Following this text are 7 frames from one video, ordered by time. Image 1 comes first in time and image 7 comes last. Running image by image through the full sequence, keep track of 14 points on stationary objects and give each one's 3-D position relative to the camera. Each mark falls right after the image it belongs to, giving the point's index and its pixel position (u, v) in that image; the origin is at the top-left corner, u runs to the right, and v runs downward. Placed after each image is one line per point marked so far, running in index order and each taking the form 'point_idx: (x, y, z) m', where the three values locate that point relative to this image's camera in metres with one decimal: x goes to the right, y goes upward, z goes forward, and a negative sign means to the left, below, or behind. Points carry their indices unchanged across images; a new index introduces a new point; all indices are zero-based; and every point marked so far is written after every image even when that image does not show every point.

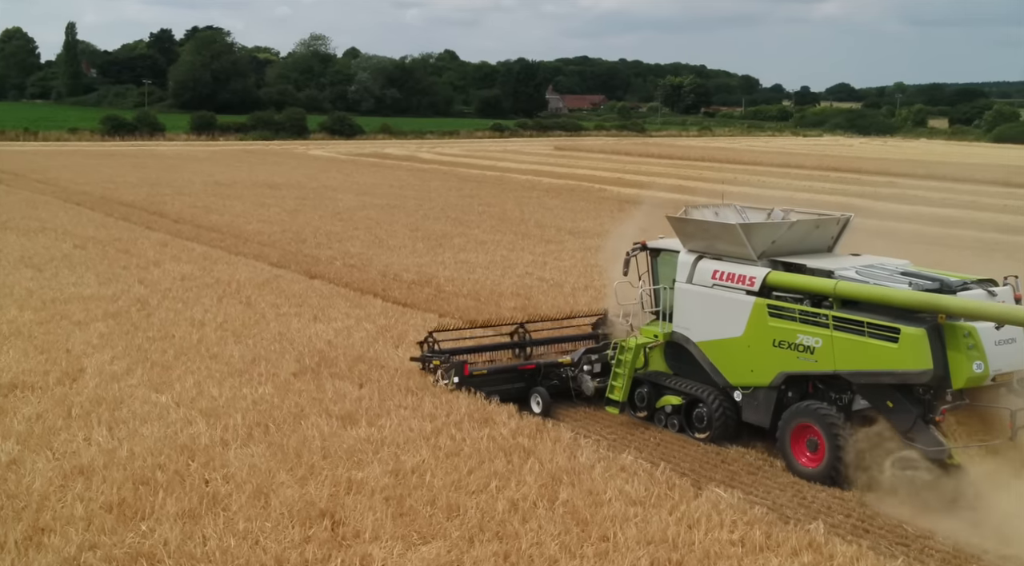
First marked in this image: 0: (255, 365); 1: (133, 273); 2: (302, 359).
0: (-2.3, -0.8, +8.5) m
1: (-6.0, +0.1, +14.7) m
2: (-1.9, -0.7, +8.8) m
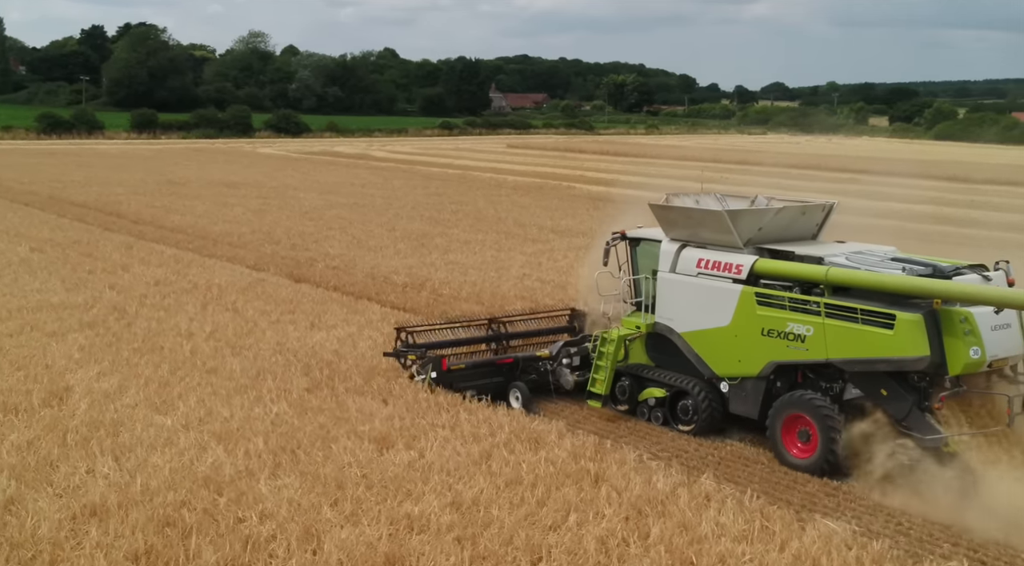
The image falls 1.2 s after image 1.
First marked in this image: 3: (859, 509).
0: (-2.1, -0.8, +7.8) m
1: (-6.0, +0.1, +13.8) m
2: (-1.7, -0.8, +8.1) m
3: (+2.1, -1.4, +5.6) m
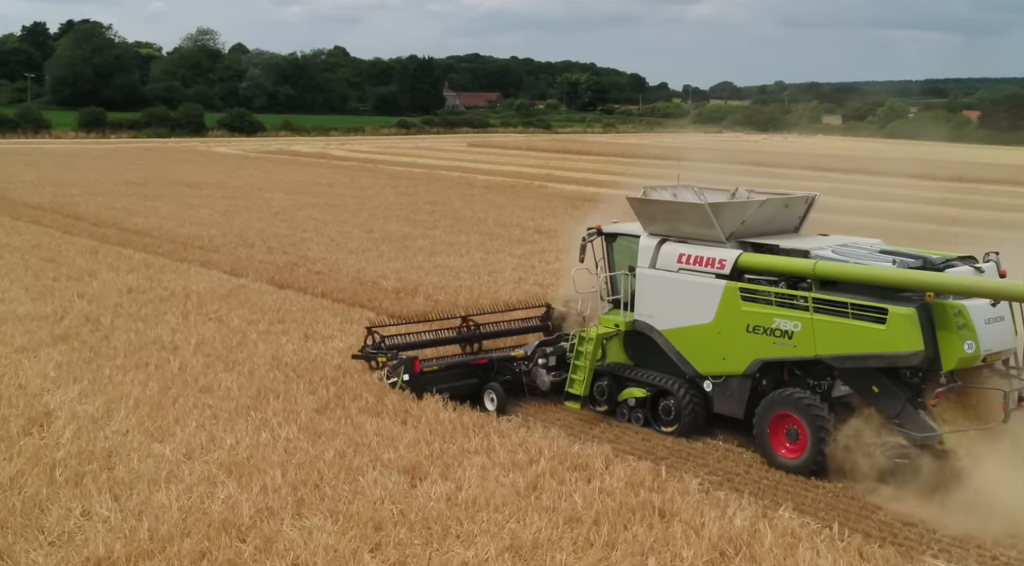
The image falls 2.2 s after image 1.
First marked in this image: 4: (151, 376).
0: (-1.9, -0.9, +7.1) m
1: (-6.1, 0.0, +12.9) m
2: (-1.5, -0.9, +7.4) m
3: (+2.4, -1.4, +5.2) m
4: (-3.1, -0.8, +7.9) m
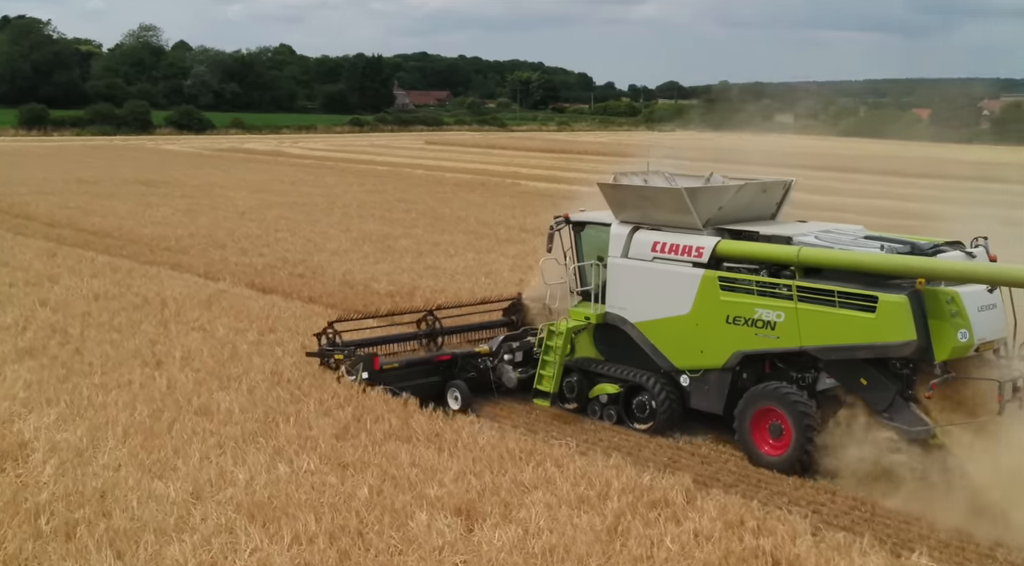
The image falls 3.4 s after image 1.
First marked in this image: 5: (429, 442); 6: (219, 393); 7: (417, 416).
0: (-1.6, -1.0, +6.3) m
1: (-6.1, -0.1, +11.8) m
2: (-1.3, -0.9, +6.6) m
3: (+2.8, -1.4, +4.5) m
4: (-2.8, -0.8, +7.0) m
5: (-0.5, -1.0, +5.9) m
6: (-2.2, -0.8, +7.1) m
7: (-0.7, -0.9, +6.5) m
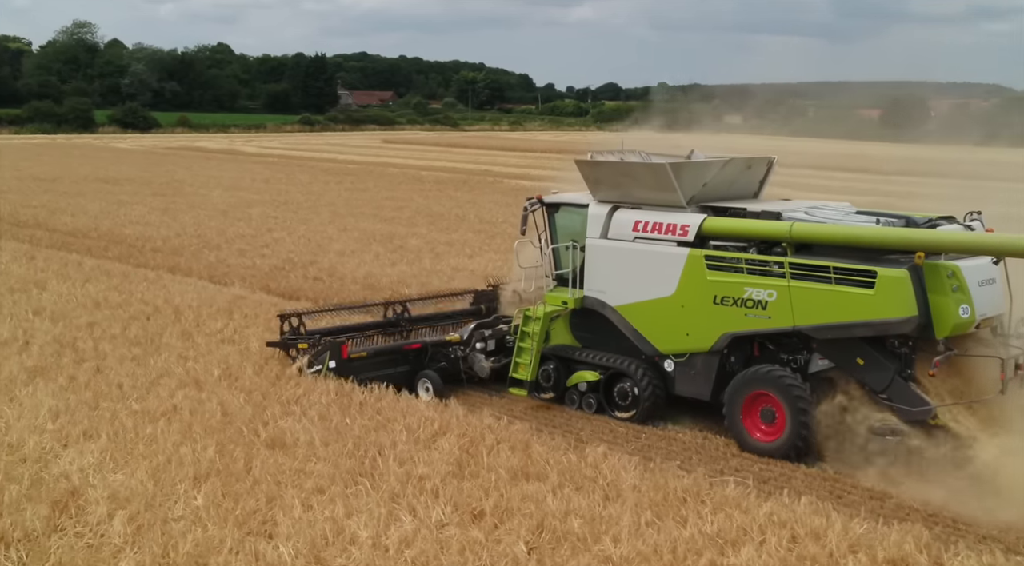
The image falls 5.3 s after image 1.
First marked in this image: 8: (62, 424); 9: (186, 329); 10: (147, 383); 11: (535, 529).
0: (-0.8, -1.0, +5.3) m
1: (-5.6, -0.2, +10.6) m
2: (-0.5, -0.9, +5.6) m
3: (+3.7, -1.4, +3.7) m
4: (-2.0, -0.9, +5.9) m
5: (+0.3, -1.0, +4.9) m
6: (-1.5, -0.9, +6.0) m
7: (+0.1, -1.0, +5.5) m
8: (-3.2, -0.8, +6.4) m
9: (-3.6, -0.2, +10.3) m
10: (-3.2, -0.6, +8.0) m
11: (+0.1, -1.1, +4.3) m
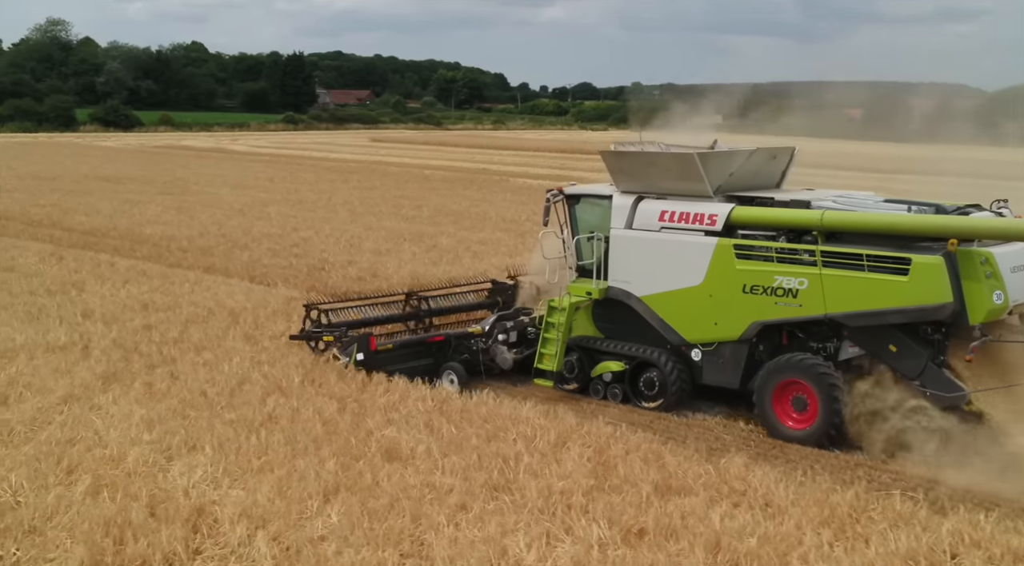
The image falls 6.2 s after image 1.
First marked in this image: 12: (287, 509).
0: (0.0, -1.0, +5.1) m
1: (-4.8, -0.3, +10.5) m
2: (+0.3, -1.0, +5.5) m
3: (+4.4, -1.4, +3.6) m
4: (-1.3, -1.0, +5.7) m
5: (+1.0, -1.1, +4.8) m
6: (-0.7, -0.9, +5.9) m
7: (+0.9, -1.0, +5.4) m
8: (-2.5, -0.9, +6.3) m
9: (-2.9, -0.2, +10.1) m
10: (-2.4, -0.7, +7.9) m
11: (+0.9, -1.2, +4.1) m
12: (-1.1, -1.1, +4.7) m
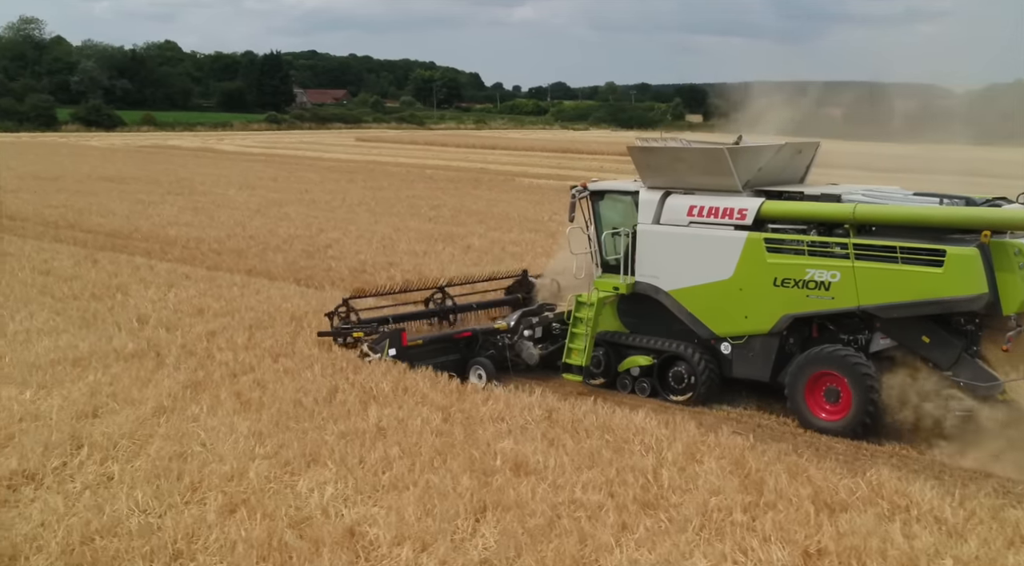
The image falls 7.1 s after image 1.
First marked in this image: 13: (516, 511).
0: (+0.8, -1.1, +5.1) m
1: (-4.0, -0.4, +10.4) m
2: (+1.1, -1.1, +5.4) m
3: (+5.2, -1.5, +3.5) m
4: (-0.5, -1.1, +5.7) m
5: (+1.9, -1.1, +4.7) m
6: (+0.1, -1.0, +5.8) m
7: (+1.7, -1.0, +5.3) m
8: (-1.6, -1.0, +6.3) m
9: (-2.0, -0.3, +10.1) m
10: (-1.6, -0.7, +7.8) m
11: (+1.7, -1.3, +4.1) m
12: (-0.3, -1.2, +4.6) m
13: (0.0, -1.2, +4.9) m
